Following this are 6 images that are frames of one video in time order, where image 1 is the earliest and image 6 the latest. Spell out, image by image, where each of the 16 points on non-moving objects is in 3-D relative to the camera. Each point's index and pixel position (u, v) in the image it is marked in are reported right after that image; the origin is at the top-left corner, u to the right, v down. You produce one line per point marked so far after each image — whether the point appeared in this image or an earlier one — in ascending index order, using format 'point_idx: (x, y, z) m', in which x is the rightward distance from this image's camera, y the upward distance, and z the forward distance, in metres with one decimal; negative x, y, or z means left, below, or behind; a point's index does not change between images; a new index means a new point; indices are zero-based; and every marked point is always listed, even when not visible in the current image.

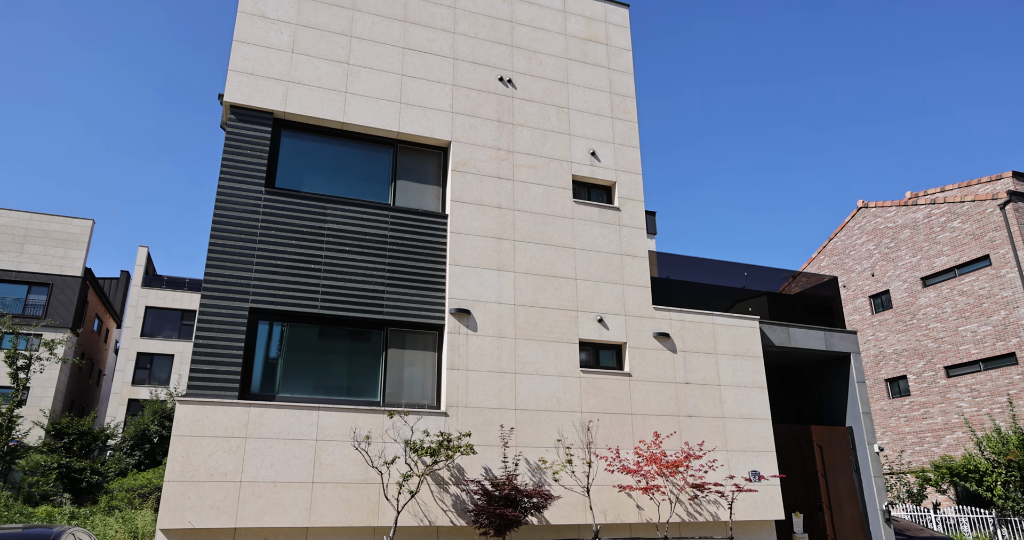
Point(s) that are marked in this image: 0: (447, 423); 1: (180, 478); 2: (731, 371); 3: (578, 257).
0: (-1.1, -2.6, +11.3) m
1: (-4.9, -3.0, +9.8) m
2: (+4.5, -2.1, +13.5) m
3: (+1.3, +0.3, +13.3) m
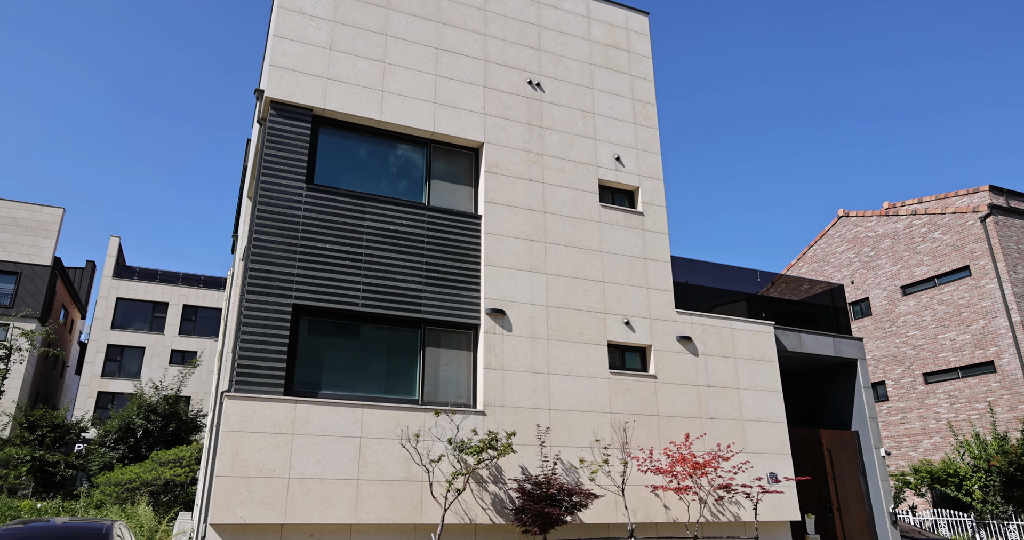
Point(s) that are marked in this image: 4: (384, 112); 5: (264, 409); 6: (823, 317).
0: (-0.5, -2.6, +11.4) m
1: (-4.1, -3.0, +9.7) m
2: (+5.0, -2.2, +14.0) m
3: (+1.9, +0.2, +13.6) m
4: (-2.4, +3.0, +12.5) m
5: (-3.8, -2.1, +10.2) m
6: (+7.6, -1.1, +16.3) m
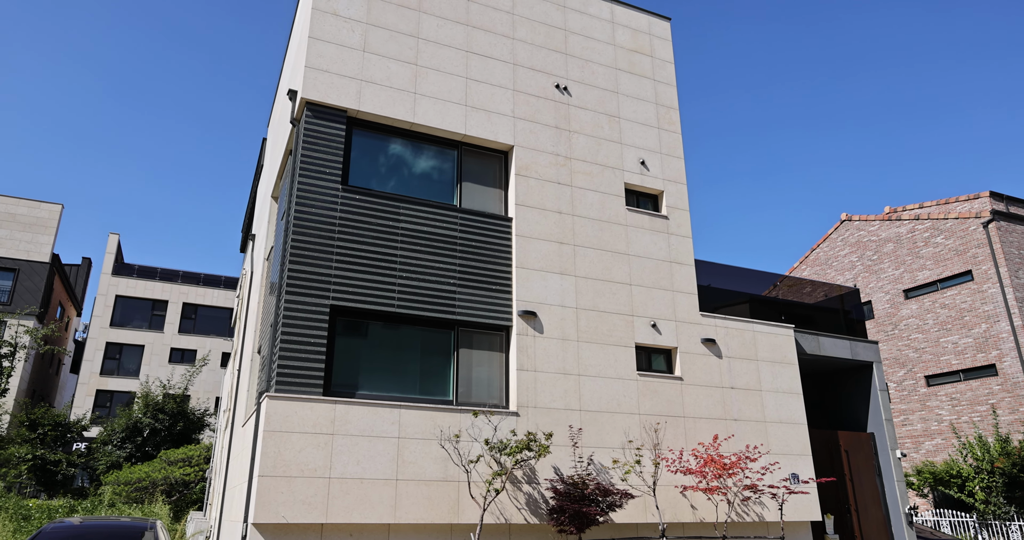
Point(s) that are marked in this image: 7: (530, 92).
0: (+0.1, -2.6, +11.5) m
1: (-3.5, -3.0, +9.8) m
2: (+5.5, -2.3, +14.2) m
3: (+2.5, +0.1, +13.7) m
4: (-1.8, +3.0, +12.6) m
5: (-3.2, -2.1, +10.2) m
6: (+8.1, -1.2, +16.6) m
7: (+0.4, +3.7, +13.9) m
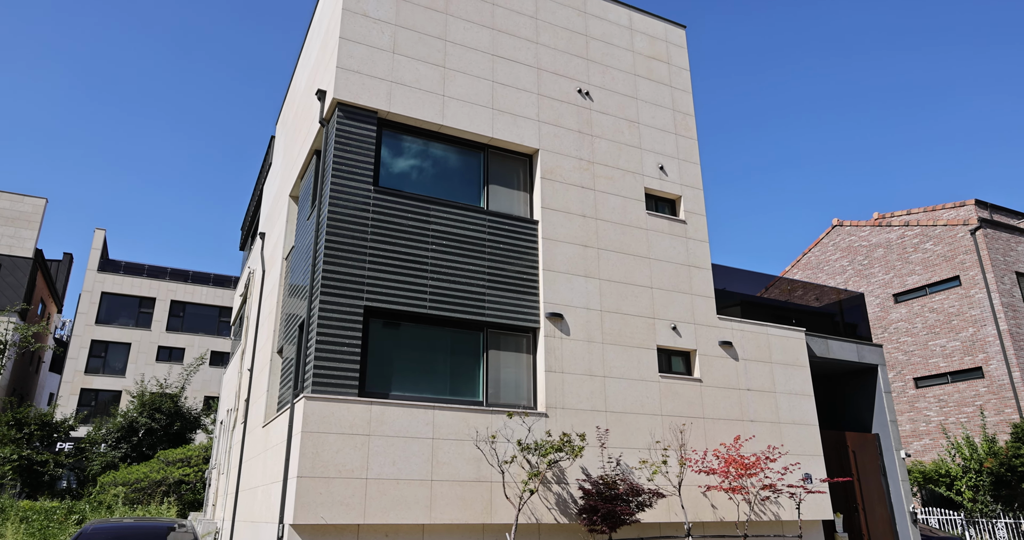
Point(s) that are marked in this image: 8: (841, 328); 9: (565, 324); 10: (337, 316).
0: (+0.6, -2.7, +11.6) m
1: (-3.0, -3.0, +9.8) m
2: (+5.9, -2.4, +14.5) m
3: (+3.0, +0.1, +13.9) m
4: (-1.3, +2.9, +12.7) m
5: (-2.6, -2.2, +10.2) m
6: (+8.4, -1.4, +17.0) m
7: (+0.9, +3.7, +14.1) m
8: (+8.3, -1.5, +16.8) m
9: (+1.0, -1.0, +12.5) m
10: (-2.8, -0.7, +10.8) m
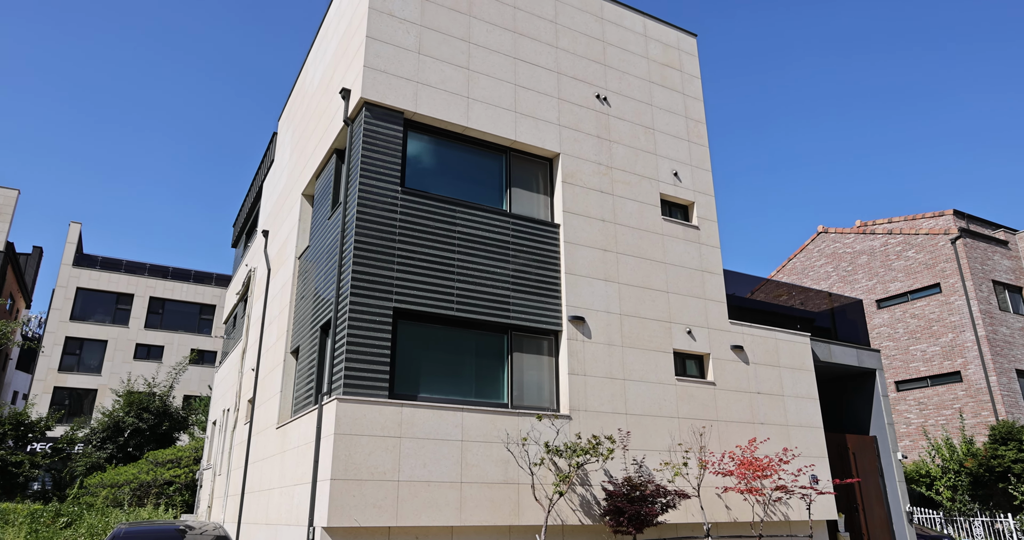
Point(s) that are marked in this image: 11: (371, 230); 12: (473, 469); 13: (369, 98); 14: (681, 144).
0: (+1.1, -2.8, +11.8) m
1: (-2.4, -3.0, +9.7) m
2: (+6.2, -2.5, +14.8) m
3: (+3.3, 0.0, +14.1) m
4: (-0.8, +2.9, +12.7) m
5: (-2.1, -2.2, +10.2) m
6: (+8.6, -1.5, +17.4) m
7: (+1.3, +3.6, +14.2) m
8: (+8.5, -1.6, +17.3) m
9: (+1.4, -1.1, +12.6) m
10: (-2.3, -0.8, +10.7) m
11: (-2.4, +0.7, +11.2) m
12: (-0.6, -3.2, +10.7) m
13: (-2.5, +3.0, +11.8) m
14: (+3.9, +2.9, +15.5) m
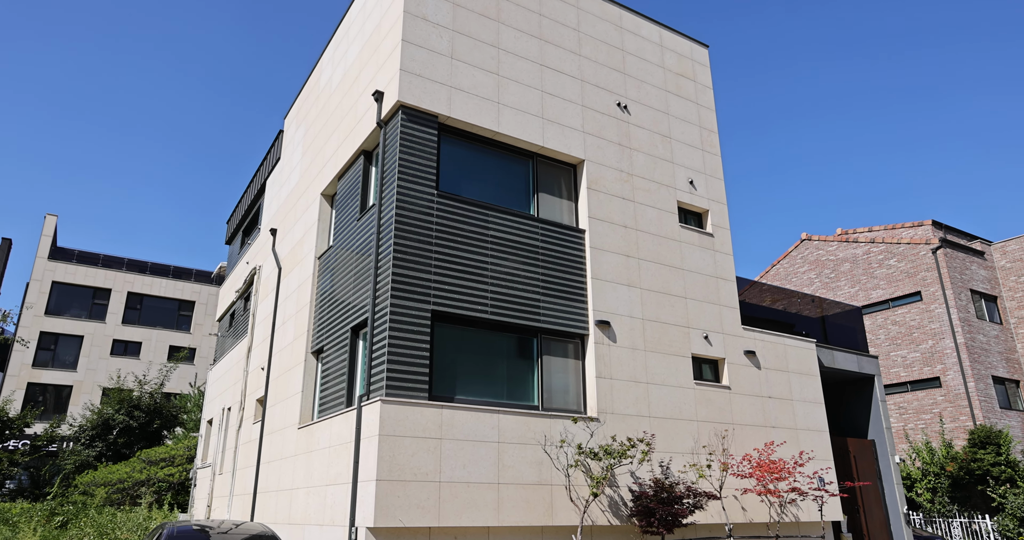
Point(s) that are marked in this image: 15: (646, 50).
0: (+1.6, -2.9, +12.0) m
1: (-1.8, -3.0, +9.8) m
2: (+6.6, -2.7, +15.3) m
3: (+3.8, -0.2, +14.5) m
4: (-0.2, +2.8, +12.8) m
5: (-1.5, -2.2, +10.3) m
6: (+8.9, -1.8, +18.0) m
7: (+1.8, +3.5, +14.4) m
8: (+8.8, -1.9, +17.9) m
9: (+1.9, -1.2, +12.9) m
10: (-1.7, -0.8, +10.8) m
11: (-1.8, +0.6, +11.3) m
12: (0.0, -3.3, +10.8) m
13: (-1.9, +3.0, +11.8) m
14: (+4.4, +2.8, +15.9) m
15: (+3.2, +5.3, +15.9) m
